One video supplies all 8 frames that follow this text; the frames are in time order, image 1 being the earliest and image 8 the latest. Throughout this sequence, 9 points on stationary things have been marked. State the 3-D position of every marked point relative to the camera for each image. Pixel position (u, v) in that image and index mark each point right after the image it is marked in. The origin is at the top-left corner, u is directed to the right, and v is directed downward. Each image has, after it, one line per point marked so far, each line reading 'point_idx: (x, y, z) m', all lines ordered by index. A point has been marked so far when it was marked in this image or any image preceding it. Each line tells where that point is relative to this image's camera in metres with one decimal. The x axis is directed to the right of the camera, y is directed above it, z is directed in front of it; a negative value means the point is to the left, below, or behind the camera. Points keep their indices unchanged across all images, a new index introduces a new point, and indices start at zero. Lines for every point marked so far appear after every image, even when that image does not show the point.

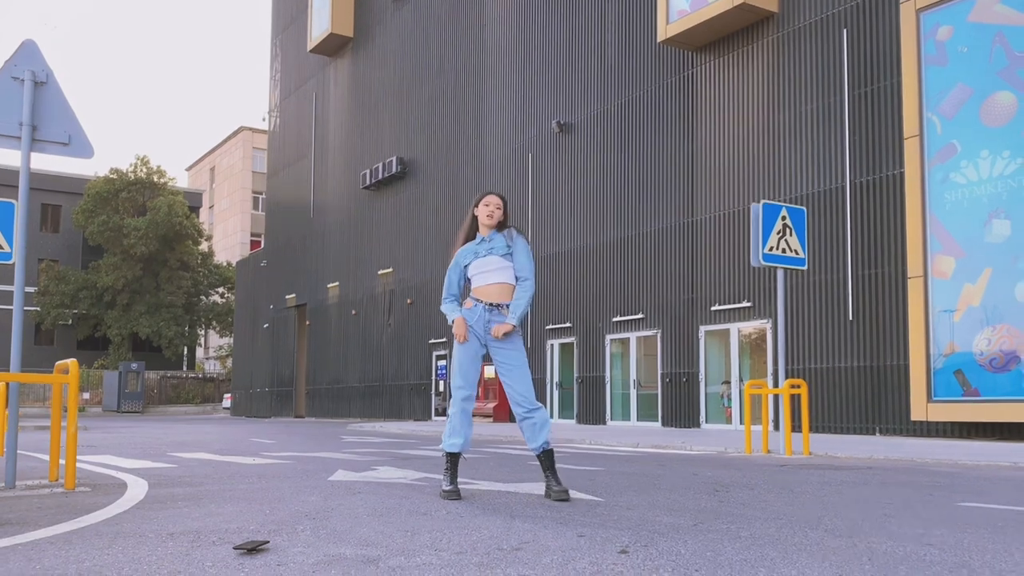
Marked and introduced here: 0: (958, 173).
0: (+6.8, +1.8, +15.4) m
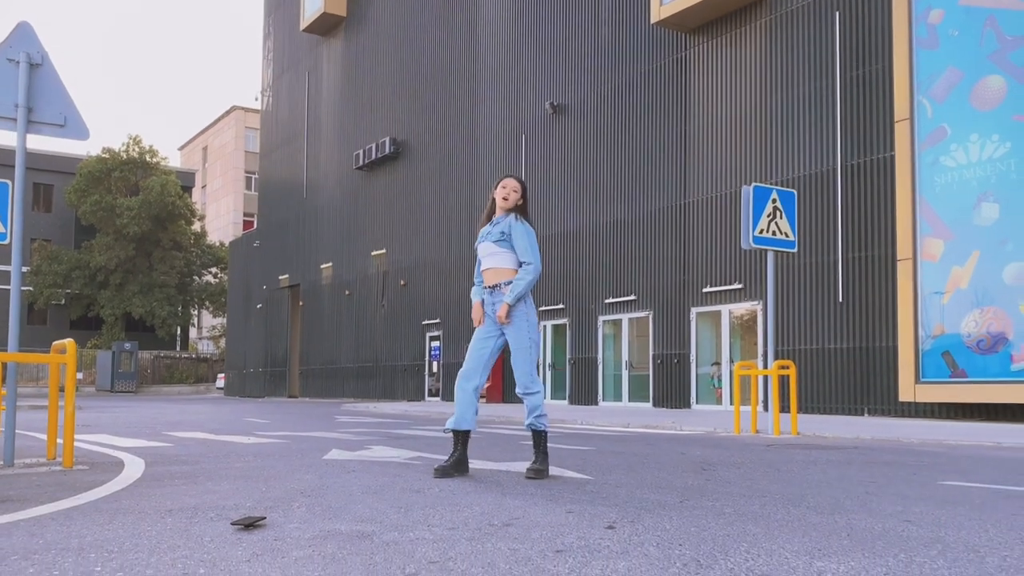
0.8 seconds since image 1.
0: (+6.7, +2.0, +15.4) m
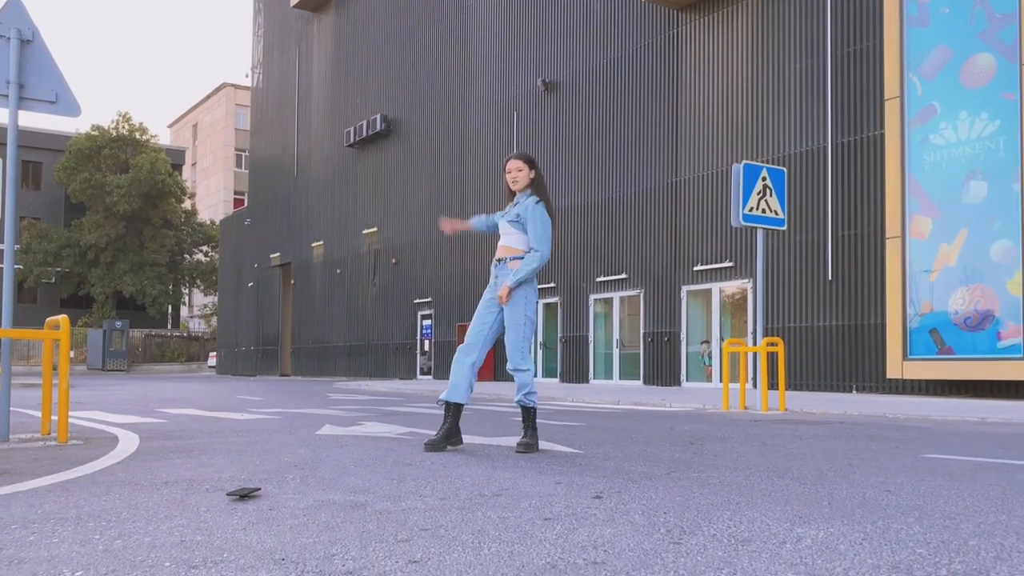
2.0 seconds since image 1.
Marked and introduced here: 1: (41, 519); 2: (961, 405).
0: (+6.6, +2.4, +15.5) m
1: (-2.2, -1.1, +4.7) m
2: (+5.5, -1.4, +12.3) m
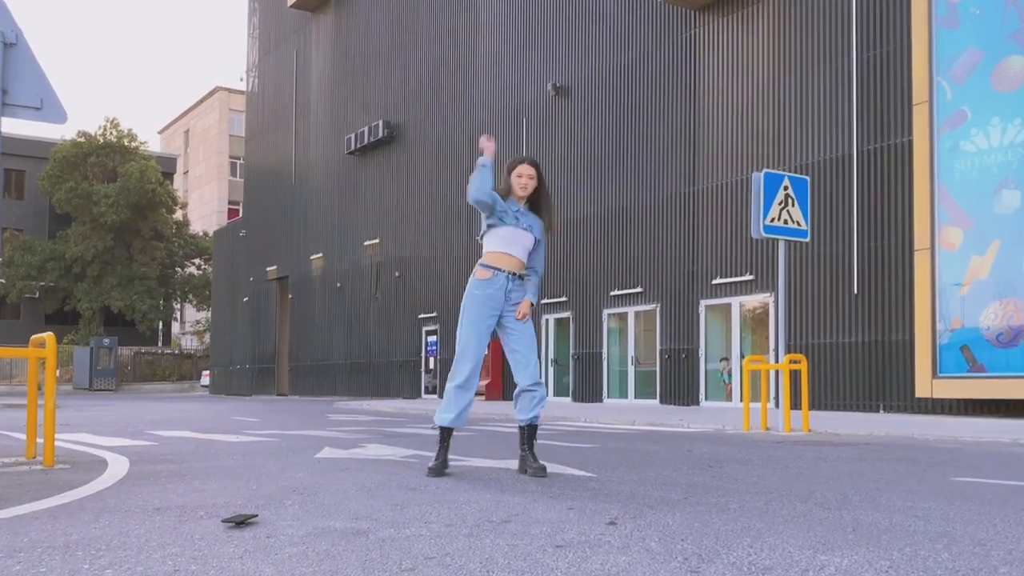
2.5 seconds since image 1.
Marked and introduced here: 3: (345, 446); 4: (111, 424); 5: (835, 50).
0: (+6.7, +2.2, +15.0) m
1: (-2.1, -1.1, +4.2) m
2: (+5.6, -1.6, +11.8) m
3: (-1.5, -1.4, +9.1) m
4: (-4.3, -1.5, +10.8) m
5: (+5.4, +4.0, +17.4) m
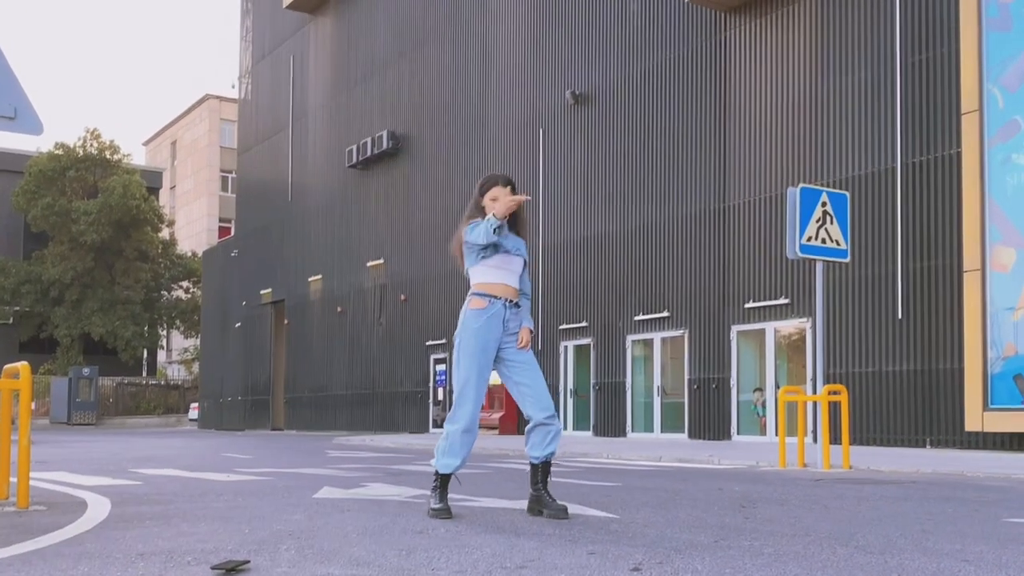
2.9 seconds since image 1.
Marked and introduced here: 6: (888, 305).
0: (+6.9, +1.8, +14.3) m
1: (-2.1, -1.2, +3.6) m
2: (+5.8, -1.9, +11.0) m
3: (-1.4, -1.7, +8.4) m
4: (-4.1, -1.7, +10.2) m
5: (+5.7, +3.6, +16.7) m
6: (+5.7, -0.3, +16.1) m
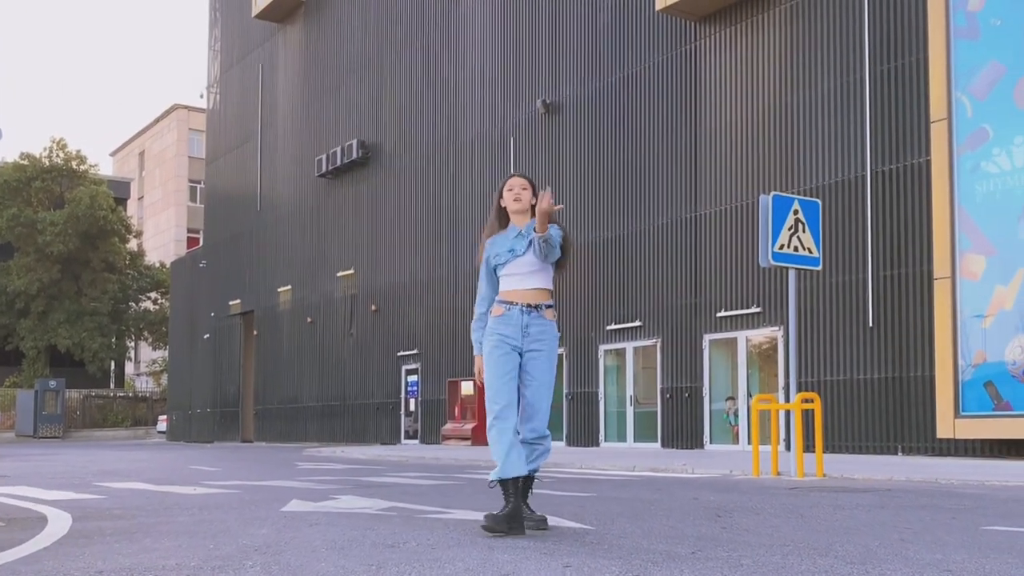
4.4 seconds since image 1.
0: (+6.6, +1.7, +14.4) m
1: (-2.2, -1.2, +3.5) m
2: (+5.5, -1.9, +11.1) m
3: (-1.6, -1.7, +8.3) m
4: (-4.4, -1.8, +10.1) m
5: (+5.3, +3.4, +16.8) m
6: (+5.4, -0.4, +16.1) m
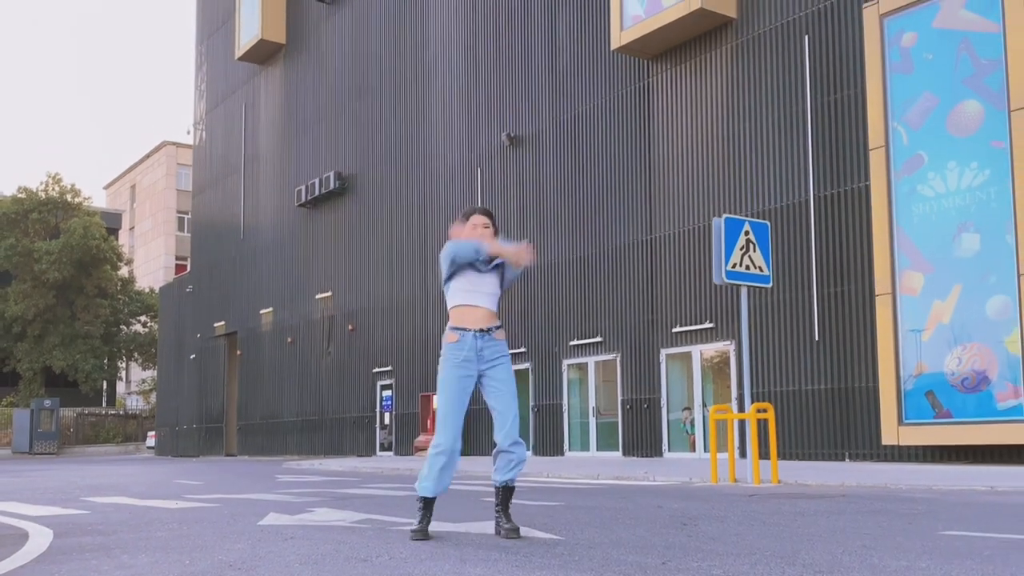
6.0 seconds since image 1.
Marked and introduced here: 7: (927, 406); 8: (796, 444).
0: (+6.1, +1.5, +15.1) m
1: (-2.3, -1.4, +3.9) m
2: (+5.2, -2.1, +11.7) m
3: (-1.8, -1.9, +8.8) m
4: (-4.7, -2.1, +10.5) m
5: (+4.8, +3.2, +17.5) m
6: (+4.9, -0.7, +16.8) m
7: (+6.0, -1.7, +14.7) m
8: (+4.7, -2.6, +16.8) m
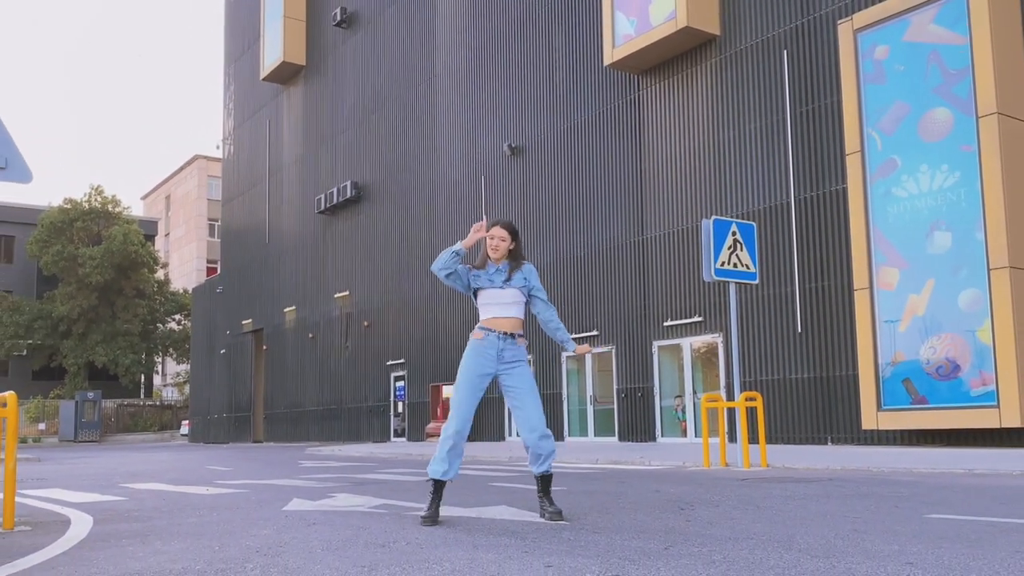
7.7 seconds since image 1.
0: (+6.1, +1.6, +15.8) m
1: (-2.2, -1.4, +4.6) m
2: (+5.2, -2.0, +12.4) m
3: (-1.8, -1.9, +9.4) m
4: (-4.7, -2.1, +11.1) m
5: (+4.7, +3.4, +18.2) m
6: (+4.8, -0.5, +17.5) m
7: (+6.0, -1.6, +15.4) m
8: (+4.7, -2.4, +17.5) m
